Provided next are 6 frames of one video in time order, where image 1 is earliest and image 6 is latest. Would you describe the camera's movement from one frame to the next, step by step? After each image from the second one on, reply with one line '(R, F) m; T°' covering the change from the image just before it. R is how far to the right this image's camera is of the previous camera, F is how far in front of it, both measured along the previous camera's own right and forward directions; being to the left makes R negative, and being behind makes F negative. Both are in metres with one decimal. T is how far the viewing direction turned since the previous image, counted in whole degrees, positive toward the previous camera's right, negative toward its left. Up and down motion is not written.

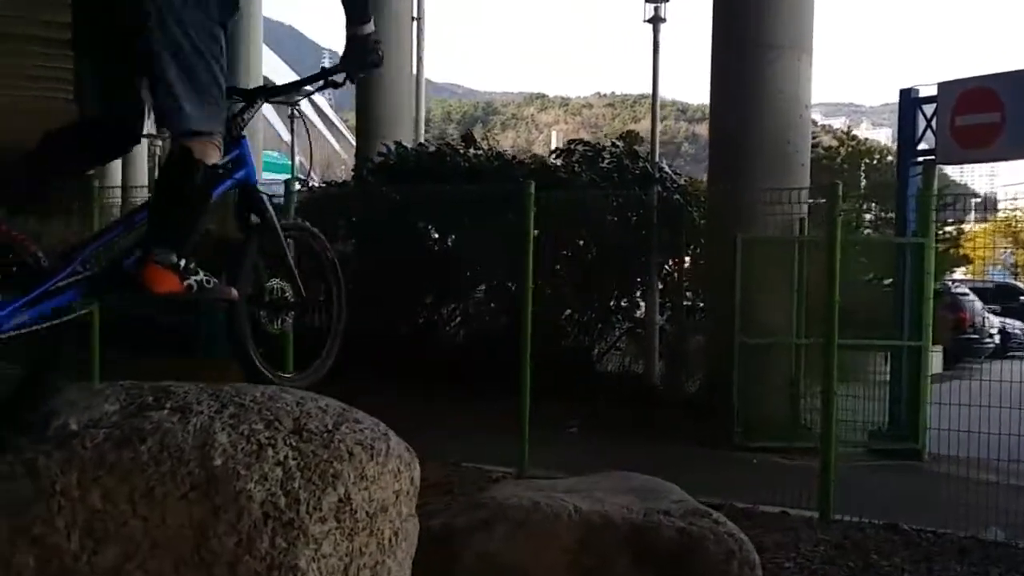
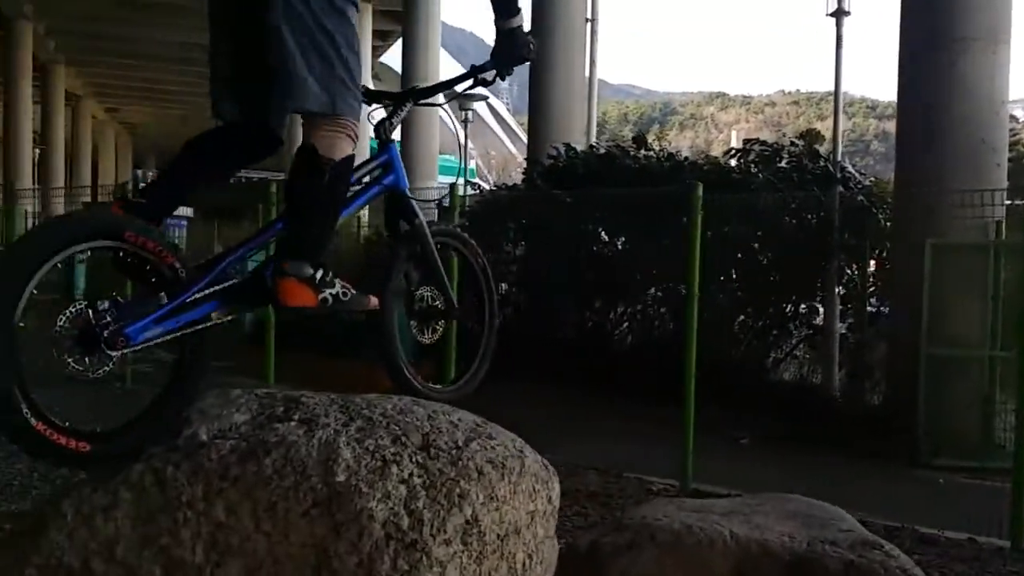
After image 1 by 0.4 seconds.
(+0.1, +0.2) m; -10°
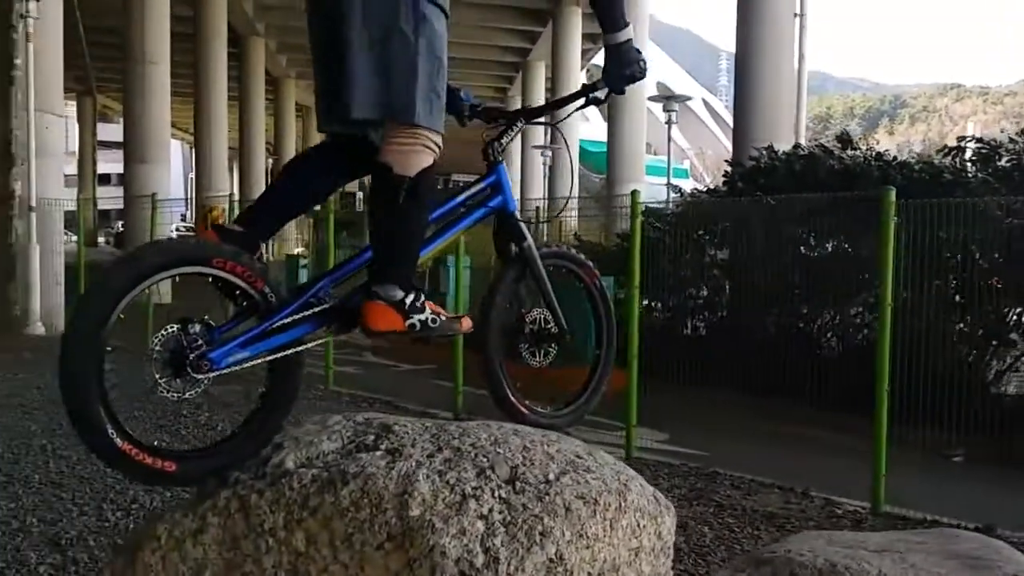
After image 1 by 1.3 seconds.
(+0.3, +0.1) m; -12°
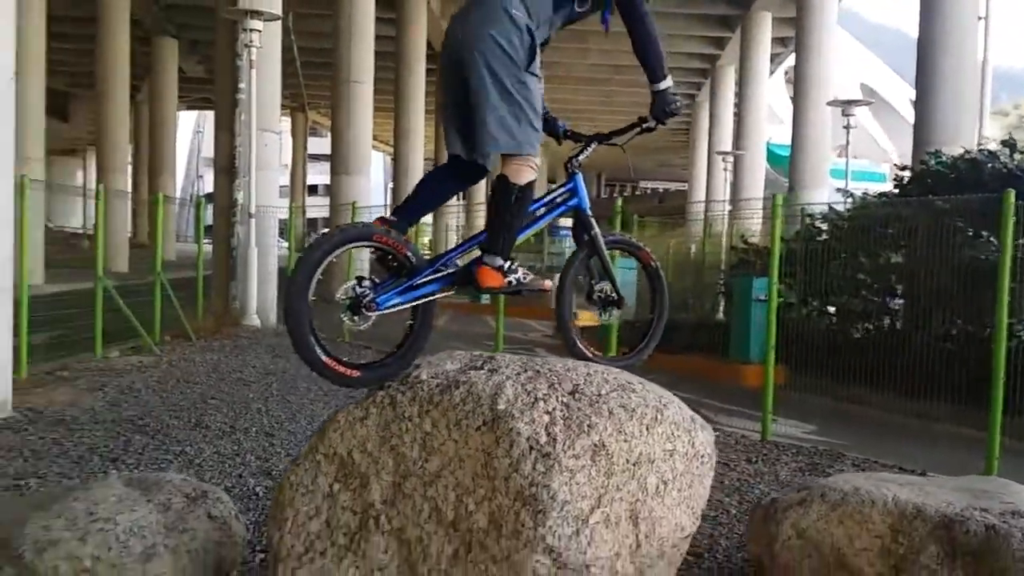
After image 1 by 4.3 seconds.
(+0.4, -1.0) m; -11°
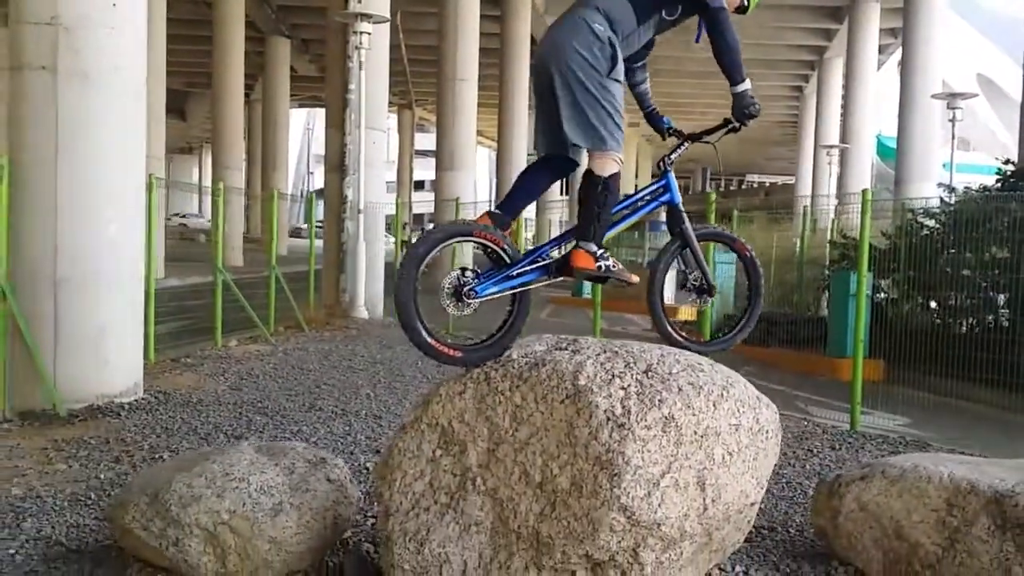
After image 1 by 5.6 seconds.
(+0.1, -0.4) m; -6°
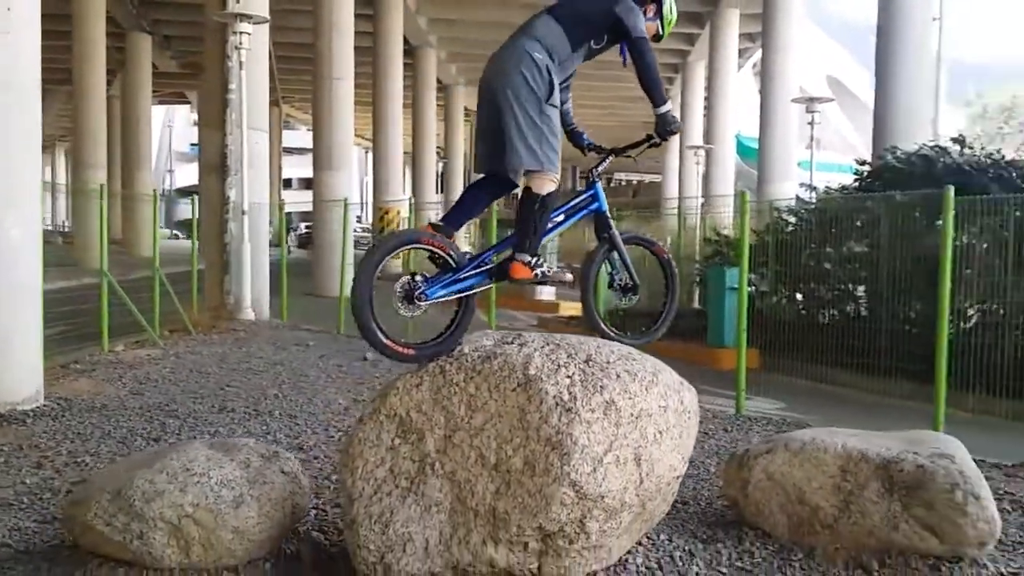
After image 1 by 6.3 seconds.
(-0.3, -0.3) m; +7°
